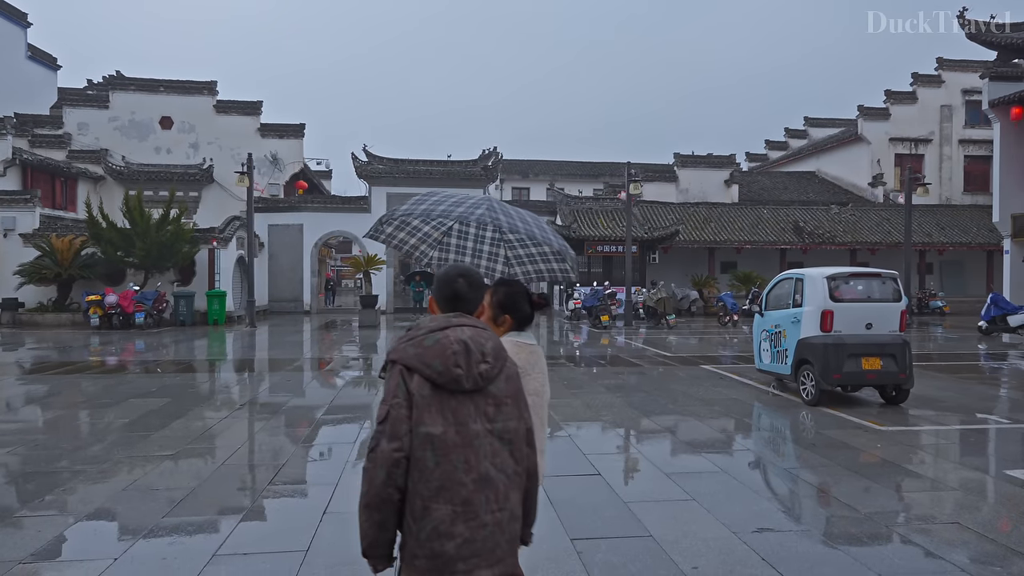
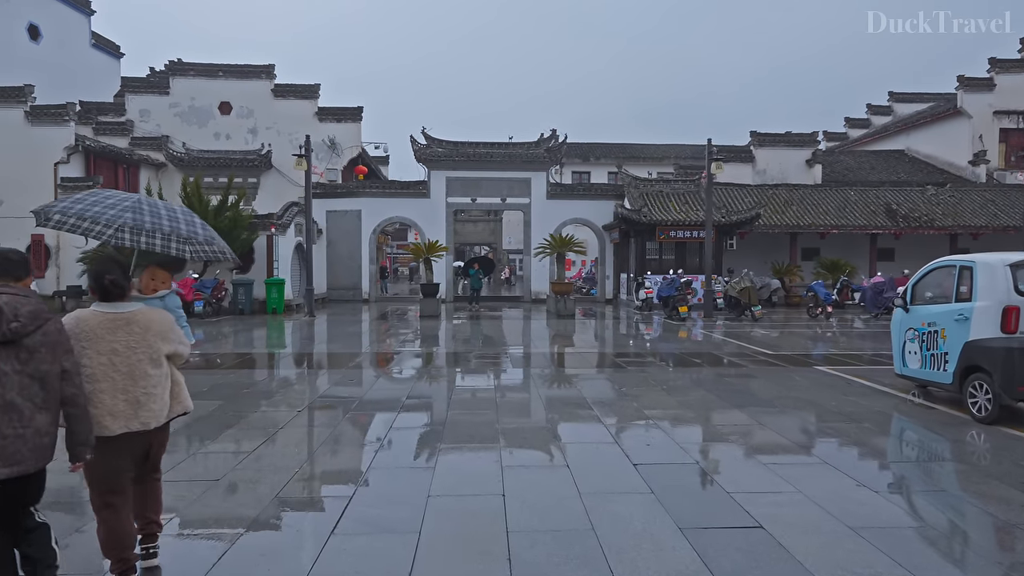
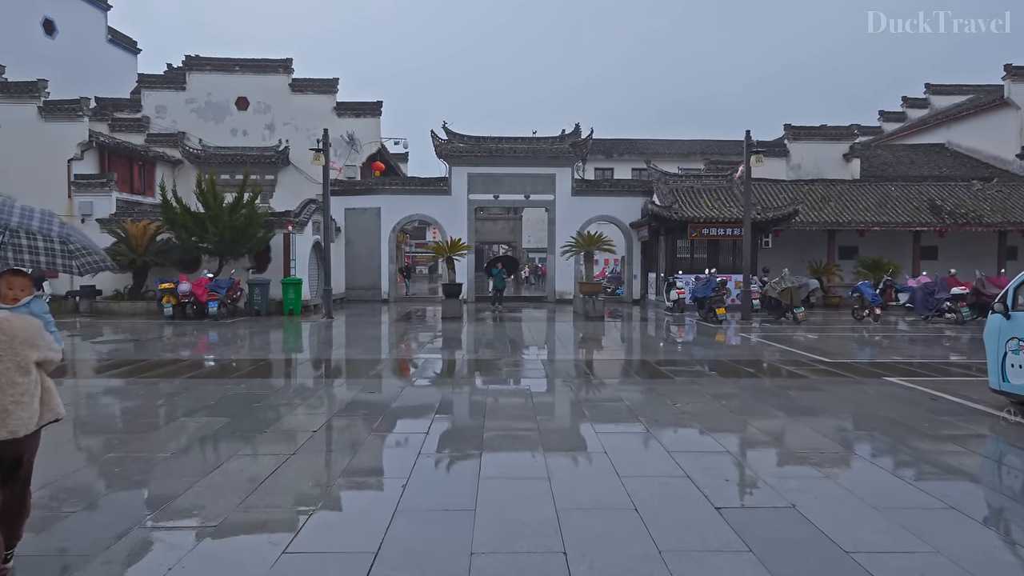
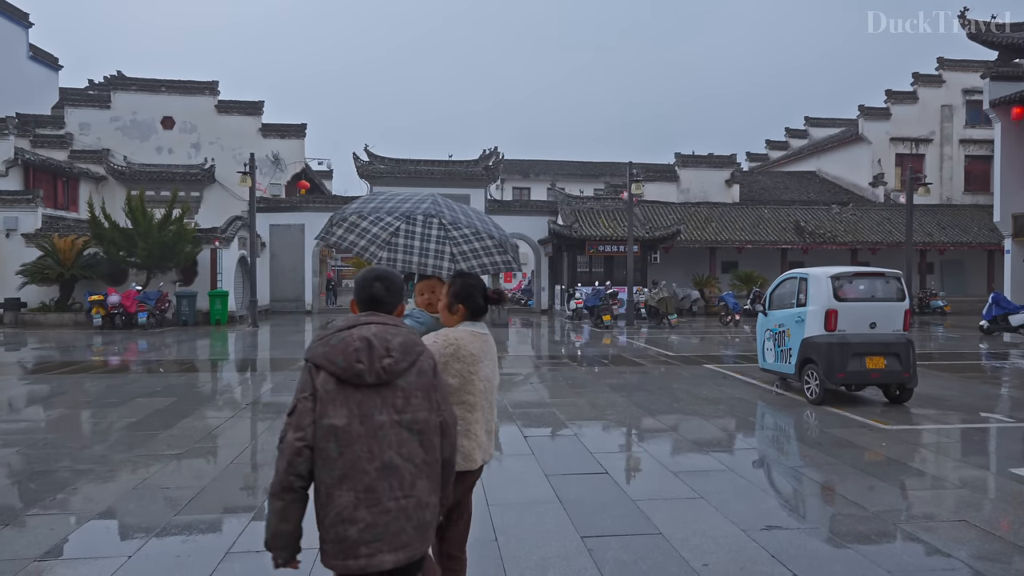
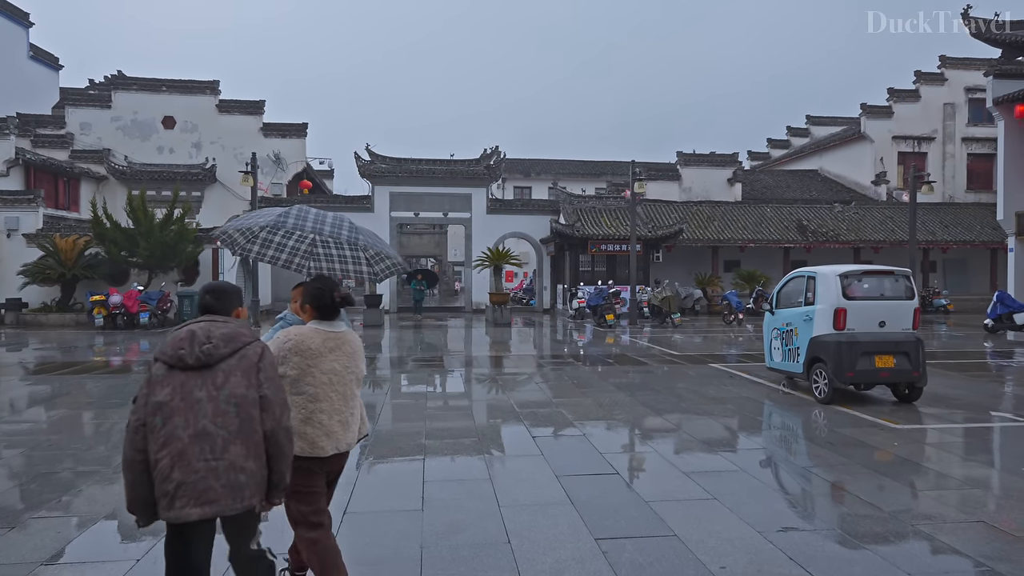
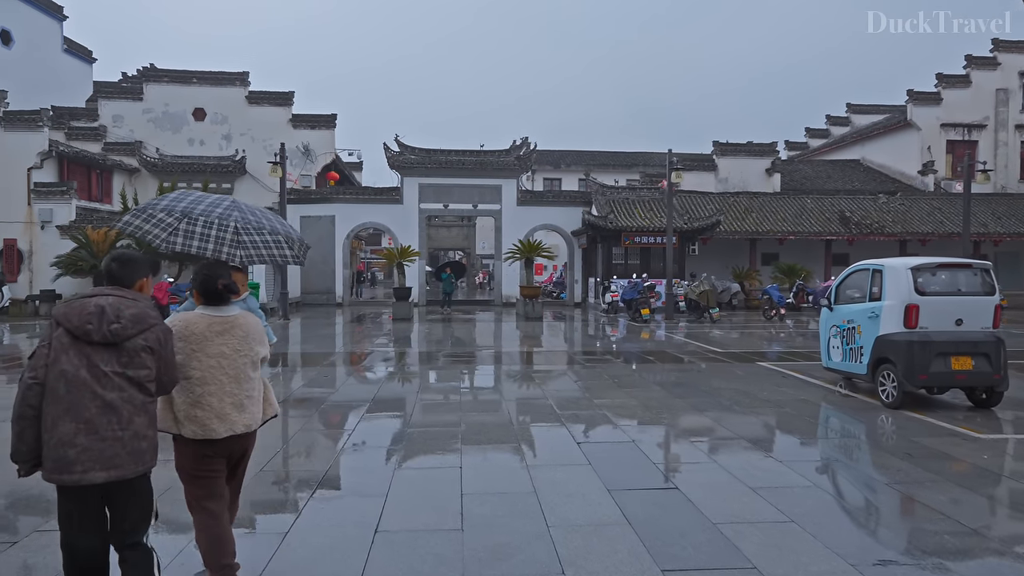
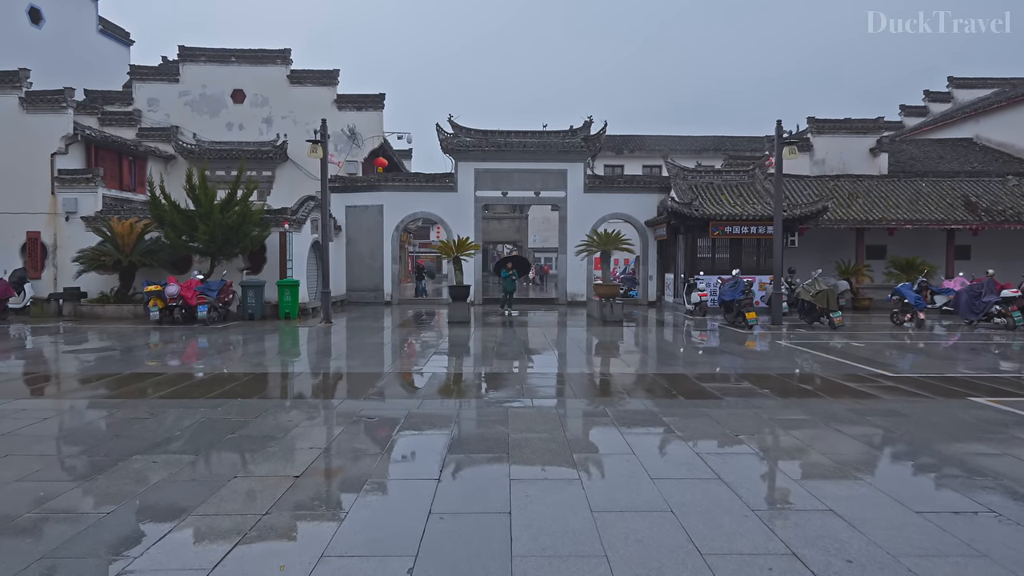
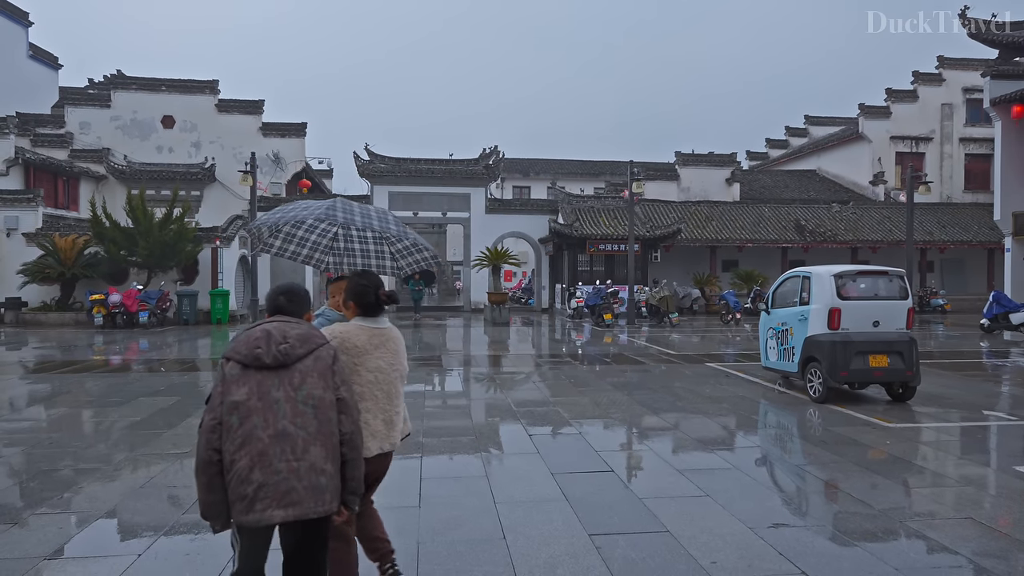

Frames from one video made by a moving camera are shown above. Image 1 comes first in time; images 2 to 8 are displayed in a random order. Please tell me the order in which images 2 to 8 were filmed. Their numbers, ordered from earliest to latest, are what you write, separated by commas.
4, 8, 5, 6, 2, 3, 7
